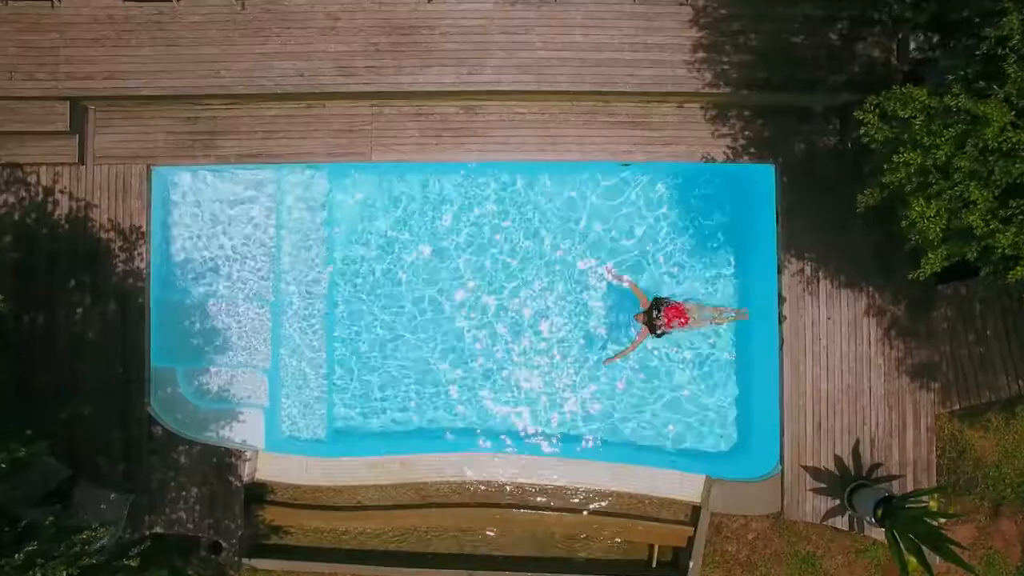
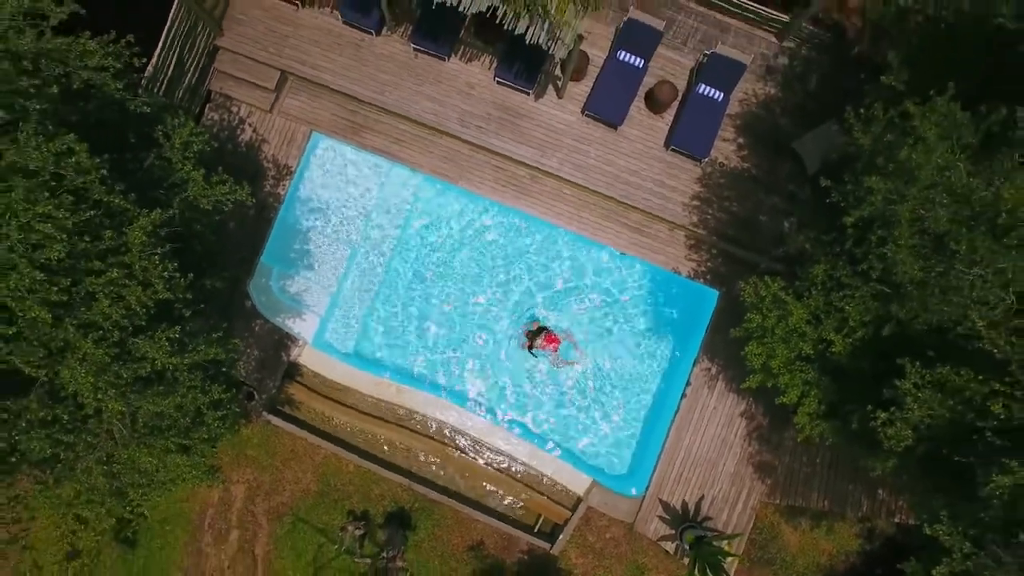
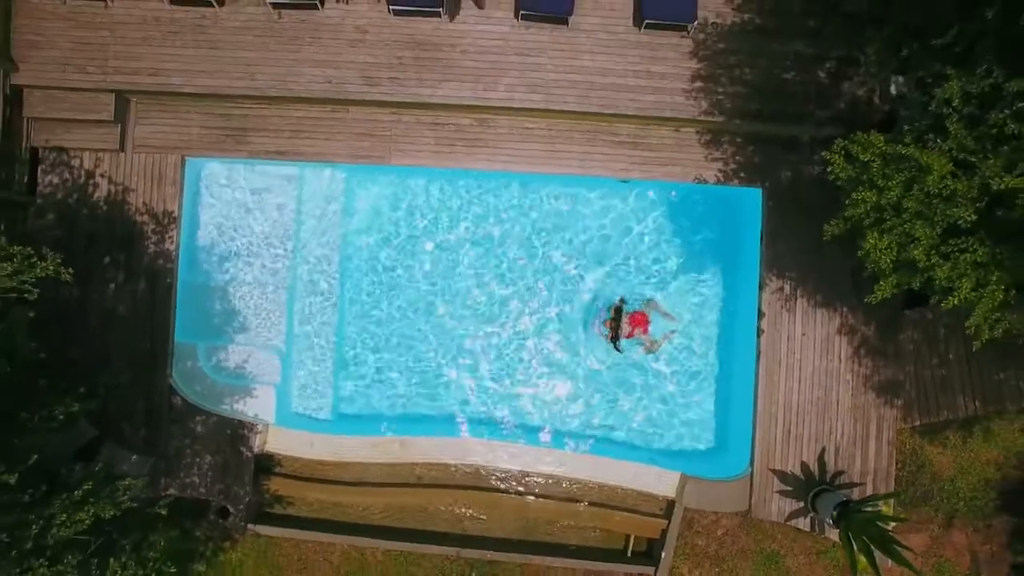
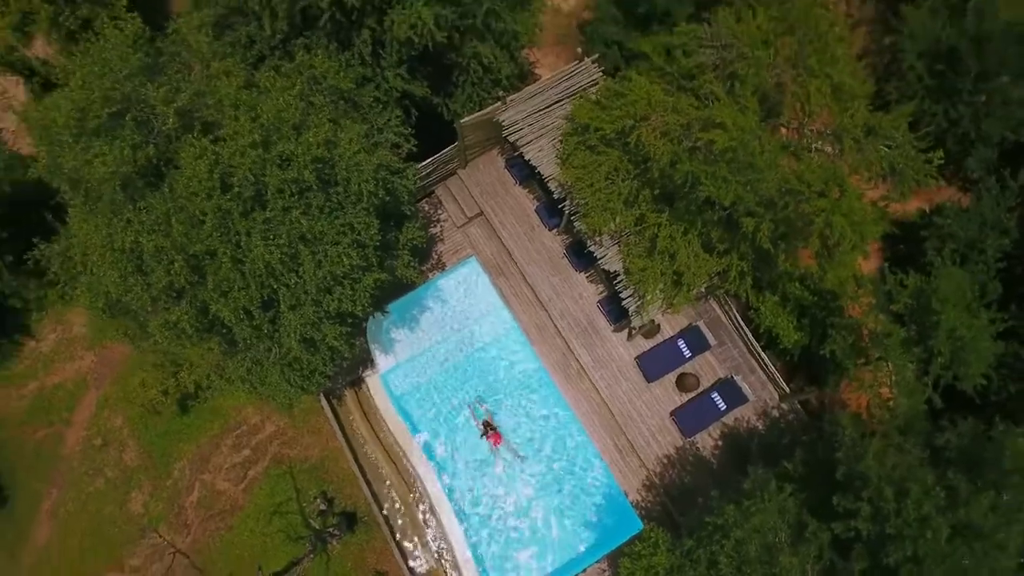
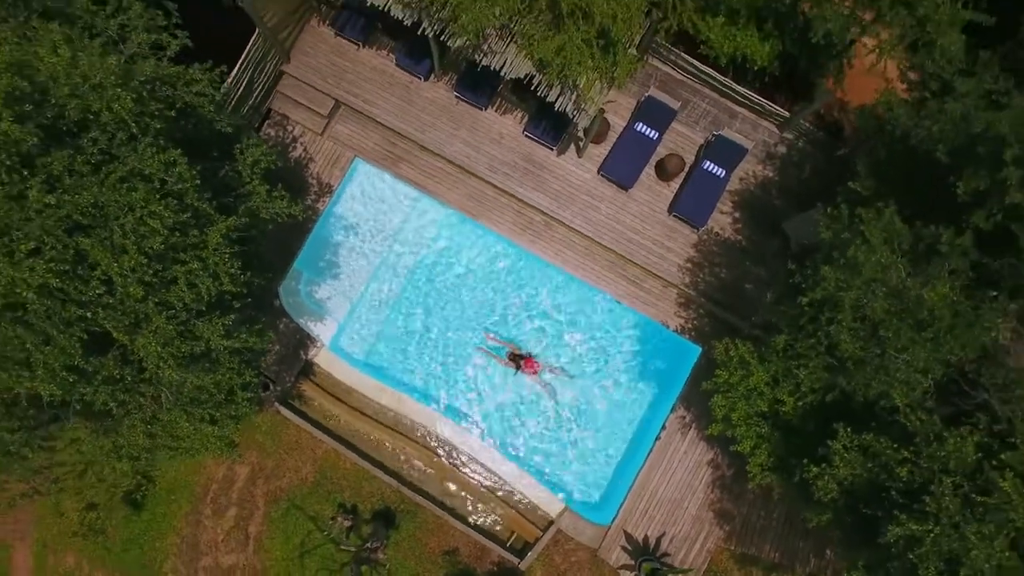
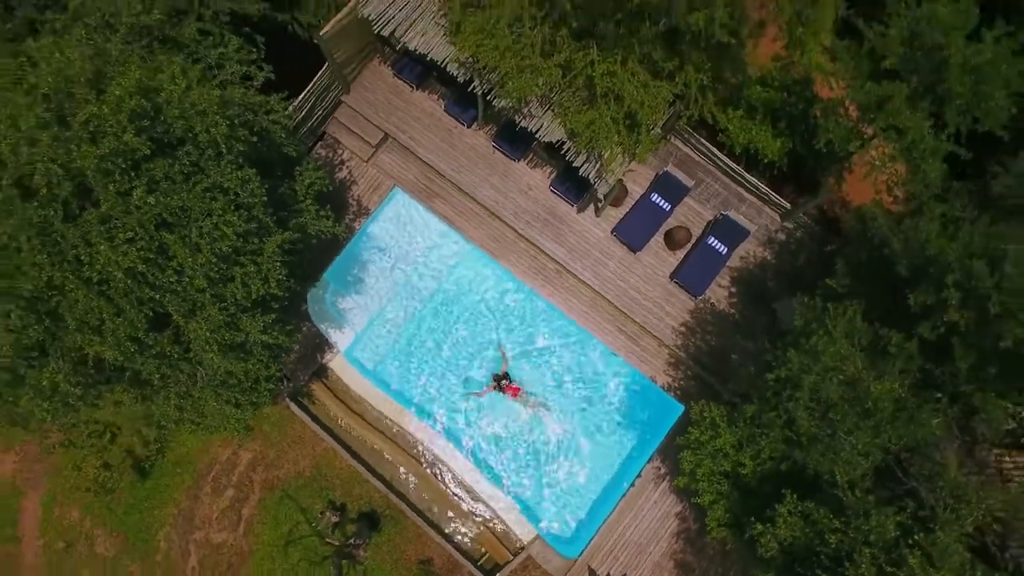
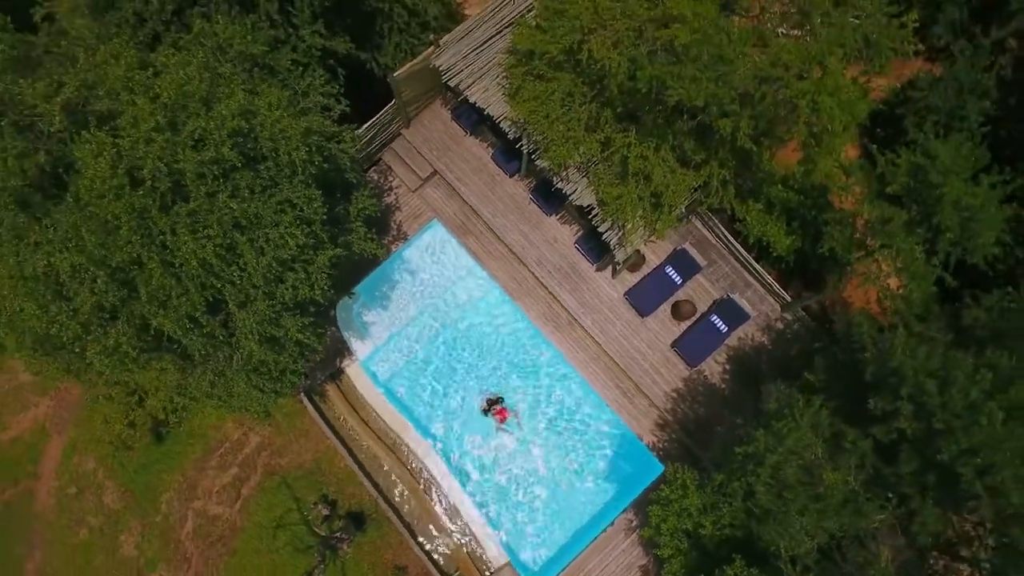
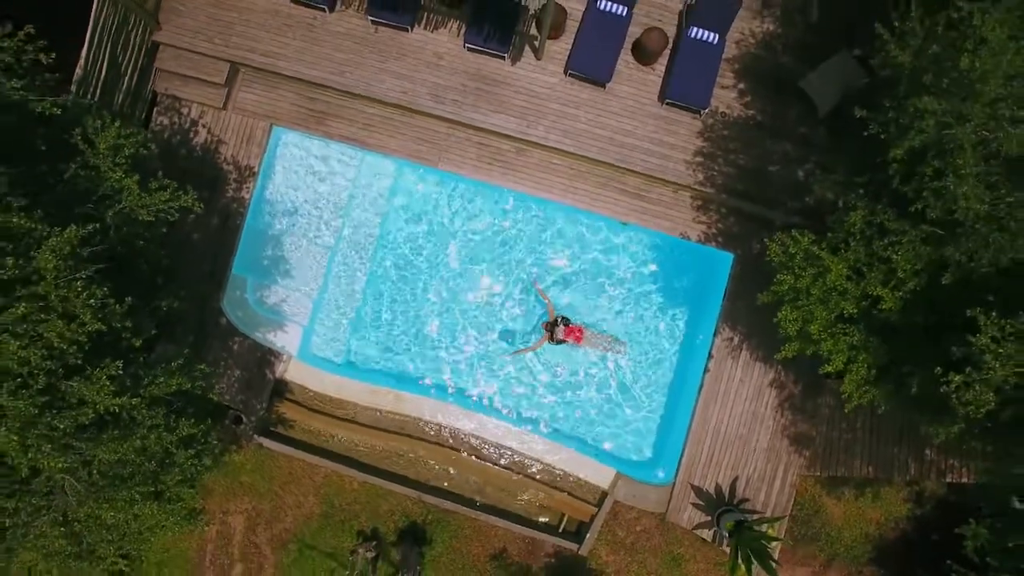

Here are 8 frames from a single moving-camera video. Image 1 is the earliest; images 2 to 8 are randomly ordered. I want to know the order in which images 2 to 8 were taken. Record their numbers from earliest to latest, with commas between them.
3, 8, 2, 5, 6, 7, 4
